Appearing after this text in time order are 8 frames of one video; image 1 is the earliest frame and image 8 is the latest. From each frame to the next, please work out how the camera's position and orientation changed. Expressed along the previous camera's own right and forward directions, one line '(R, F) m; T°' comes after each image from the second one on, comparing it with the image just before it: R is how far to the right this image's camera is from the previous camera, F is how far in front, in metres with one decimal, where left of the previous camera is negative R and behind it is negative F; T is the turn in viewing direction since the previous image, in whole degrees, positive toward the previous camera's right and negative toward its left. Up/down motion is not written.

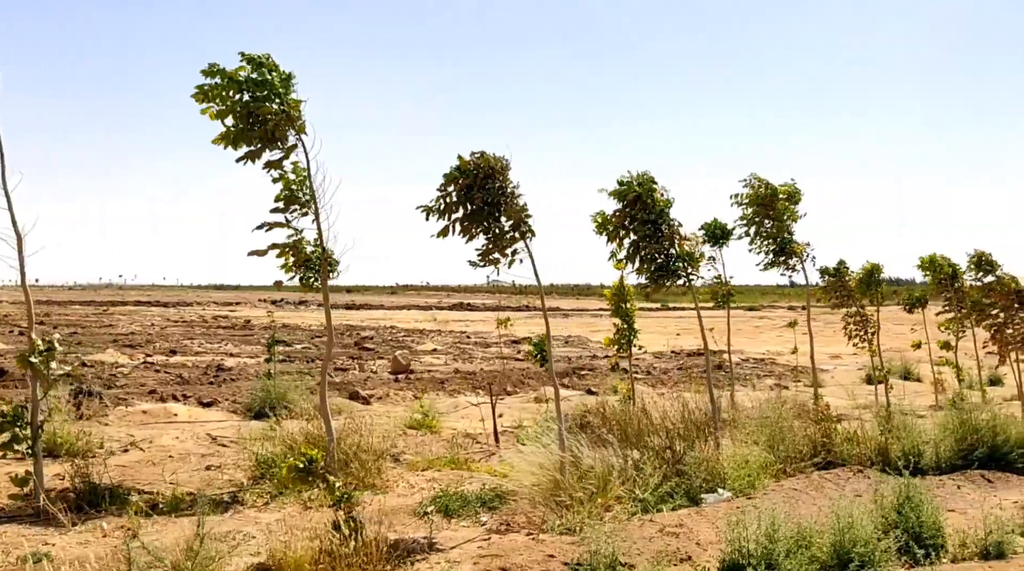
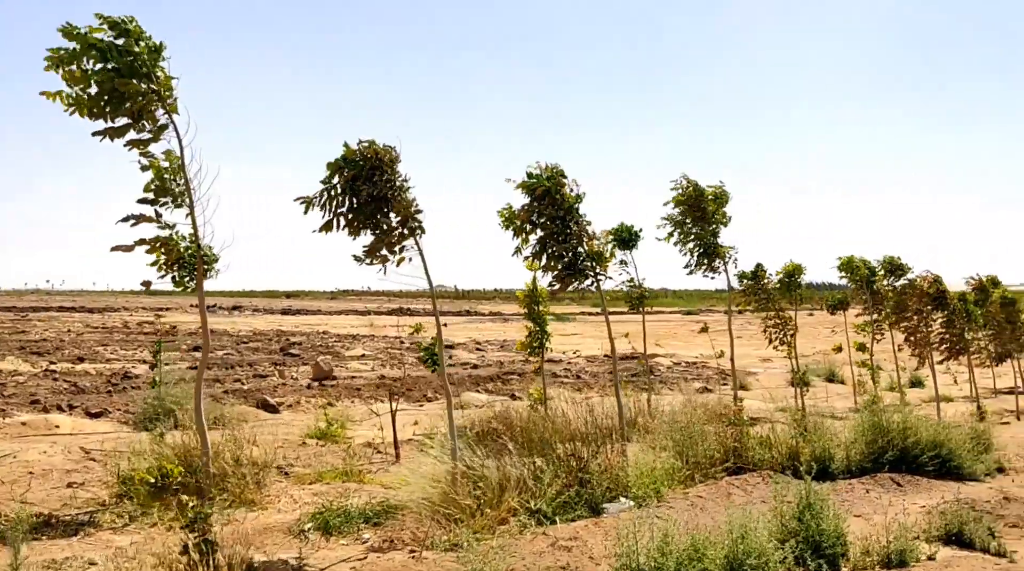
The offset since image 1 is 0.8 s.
(+0.4, +0.4) m; +4°
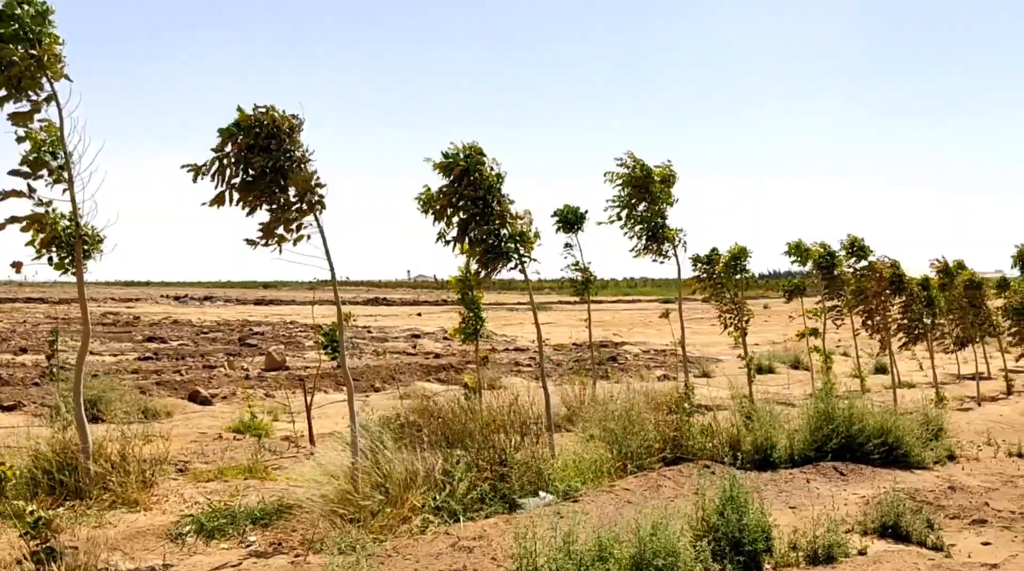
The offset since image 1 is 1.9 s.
(+0.6, +0.5) m; +1°
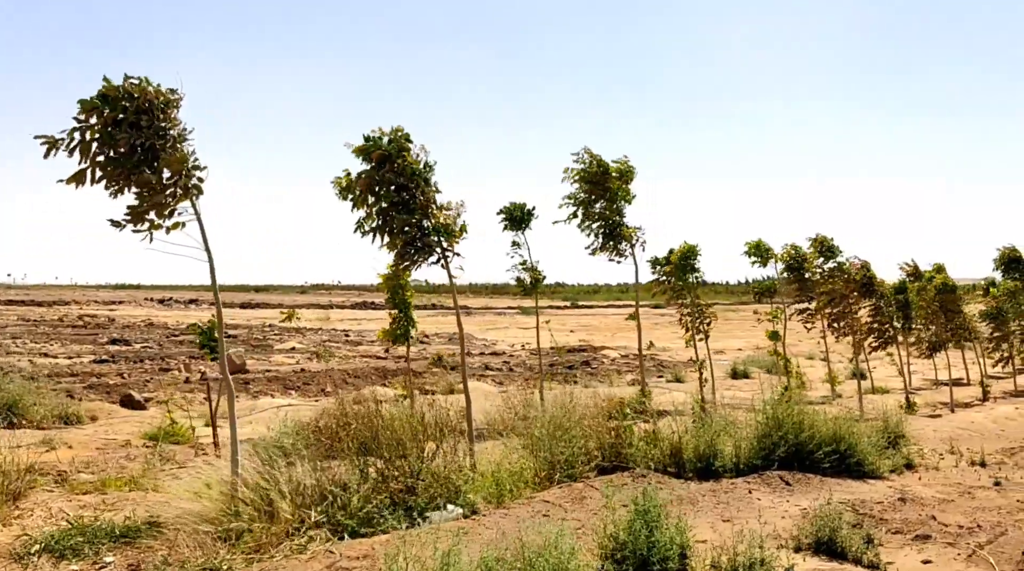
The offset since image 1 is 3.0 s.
(+0.7, +0.6) m; +1°
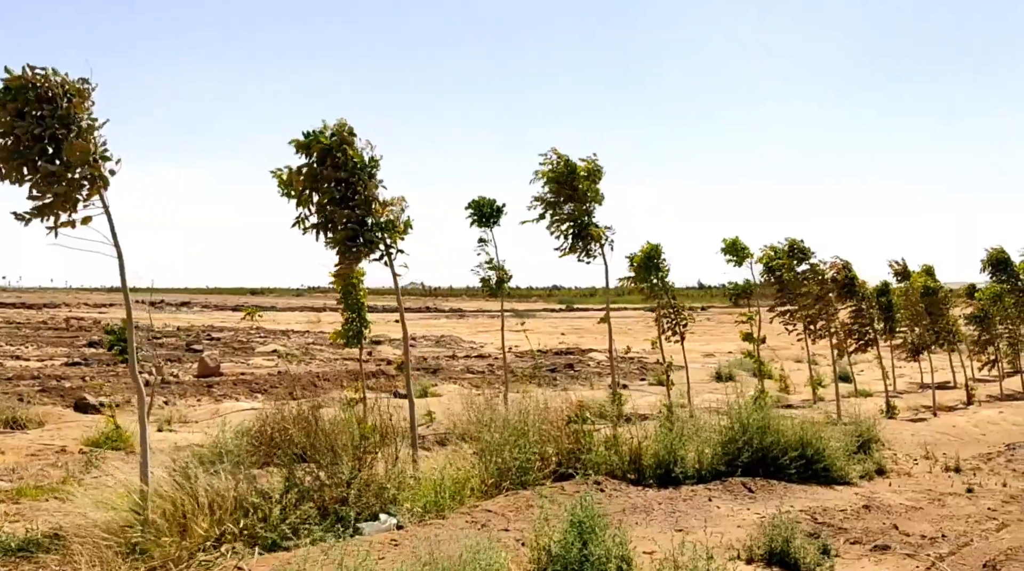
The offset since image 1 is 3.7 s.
(+0.5, +0.4) m; 0°
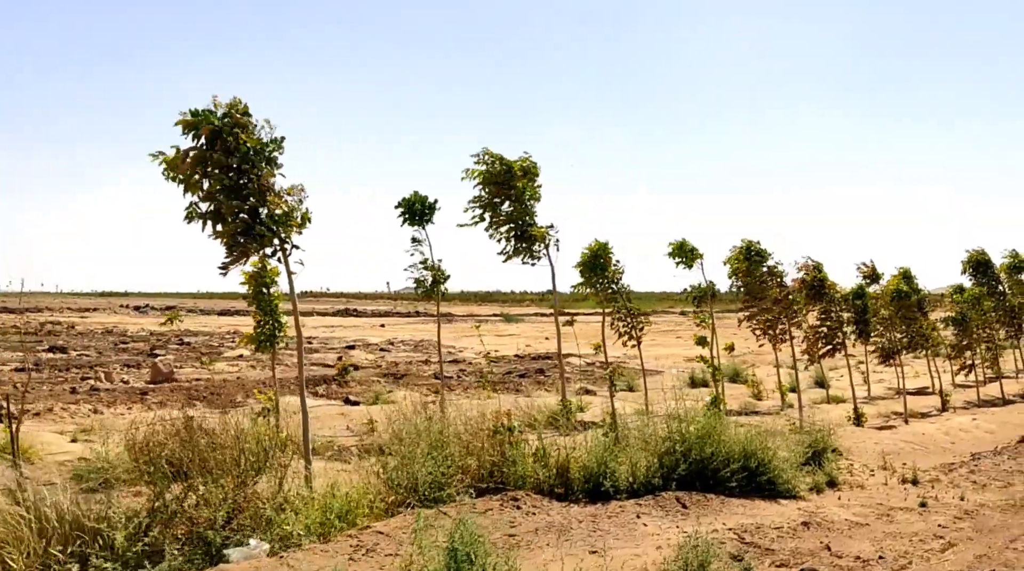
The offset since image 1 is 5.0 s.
(+0.7, +0.7) m; +1°
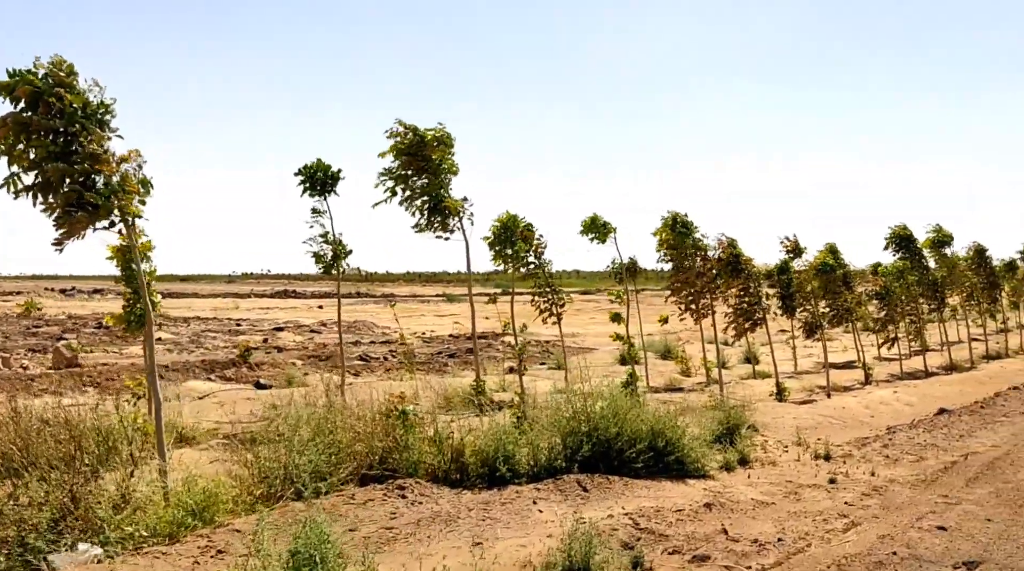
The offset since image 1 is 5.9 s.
(+0.5, +0.5) m; +3°
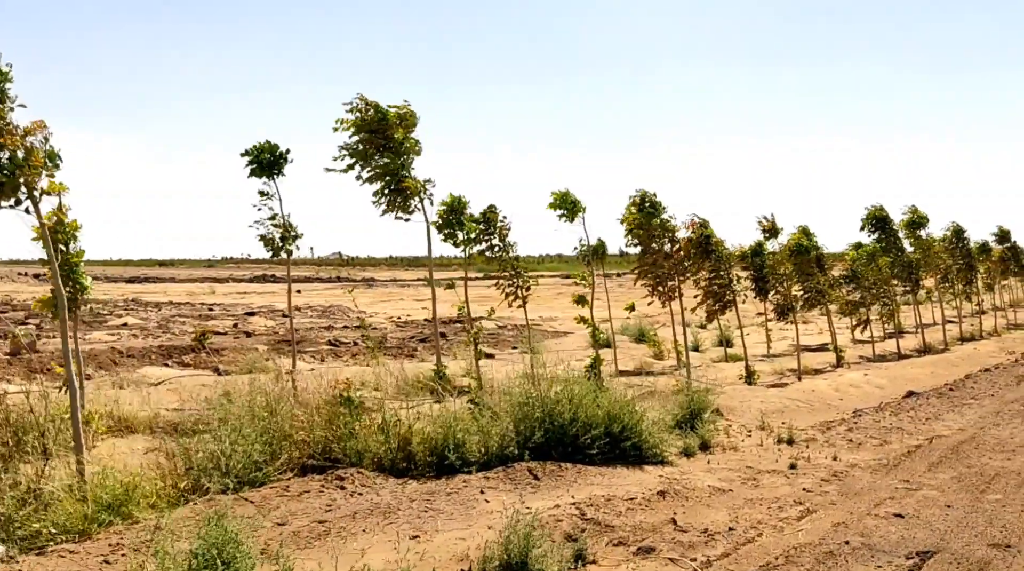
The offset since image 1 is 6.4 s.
(+0.3, +0.3) m; +1°
